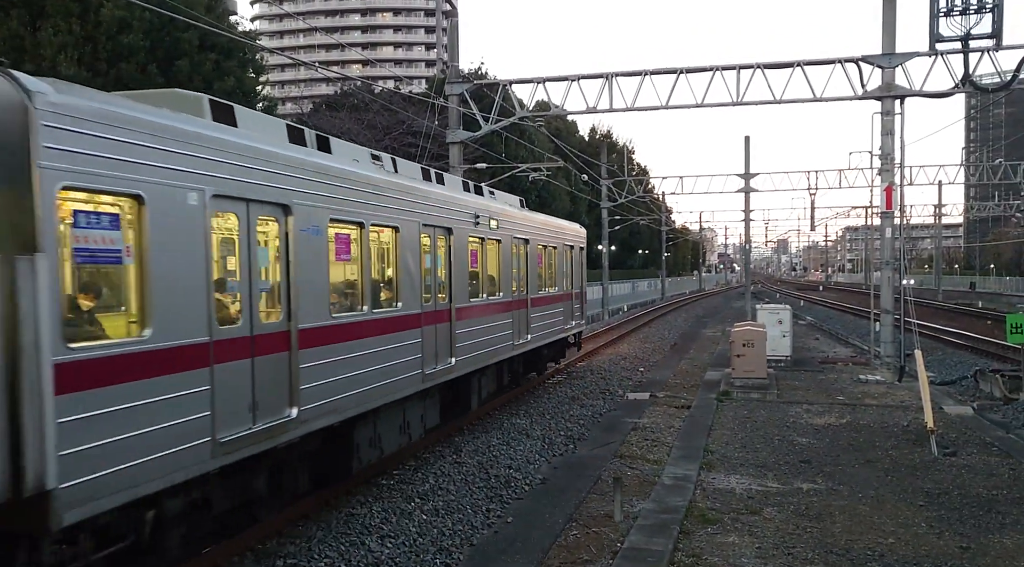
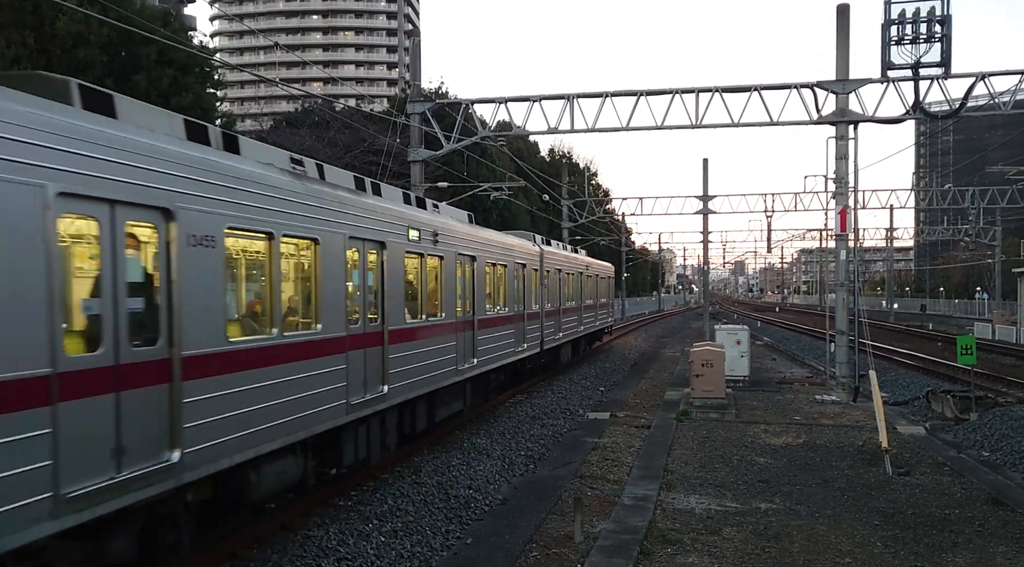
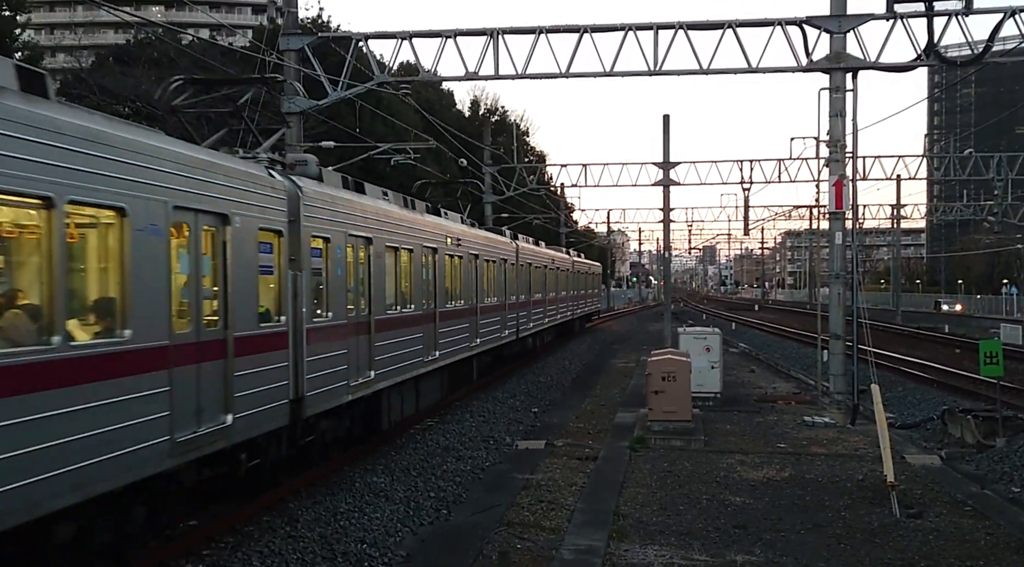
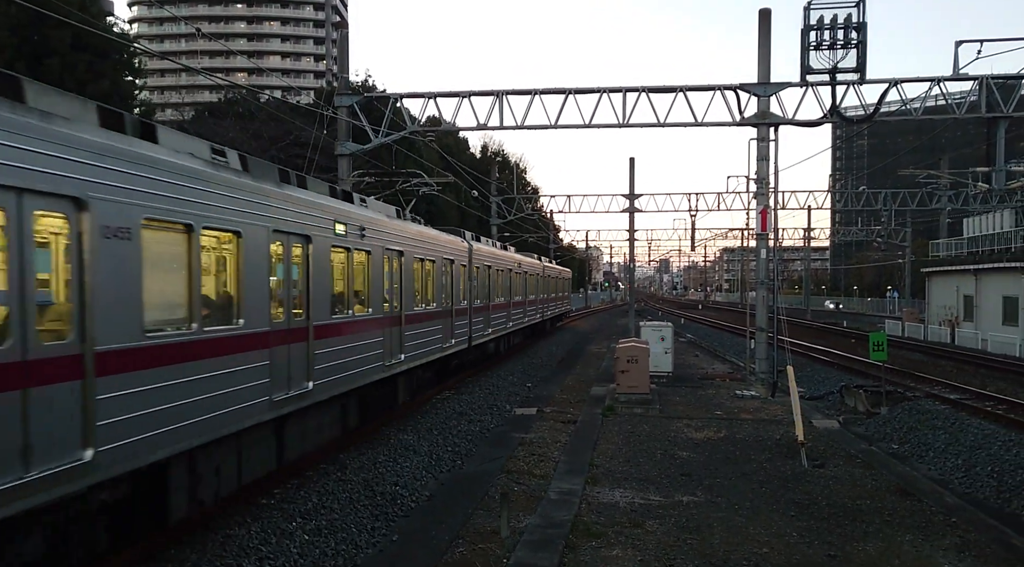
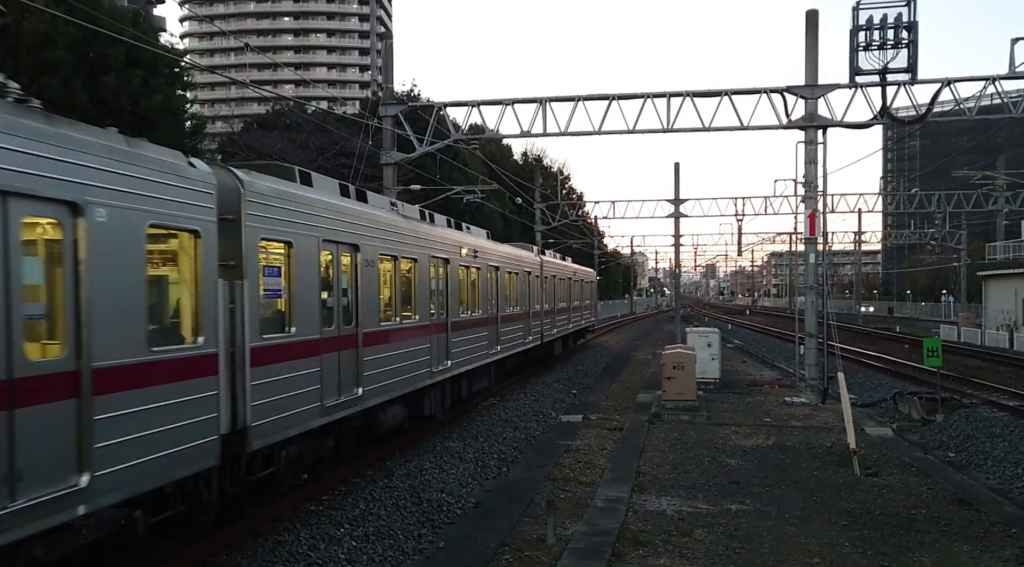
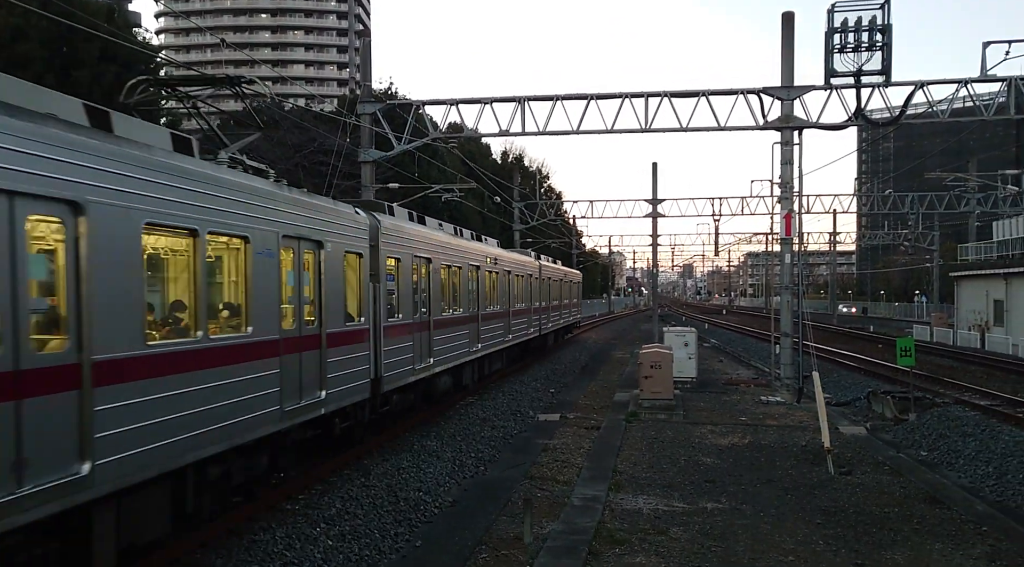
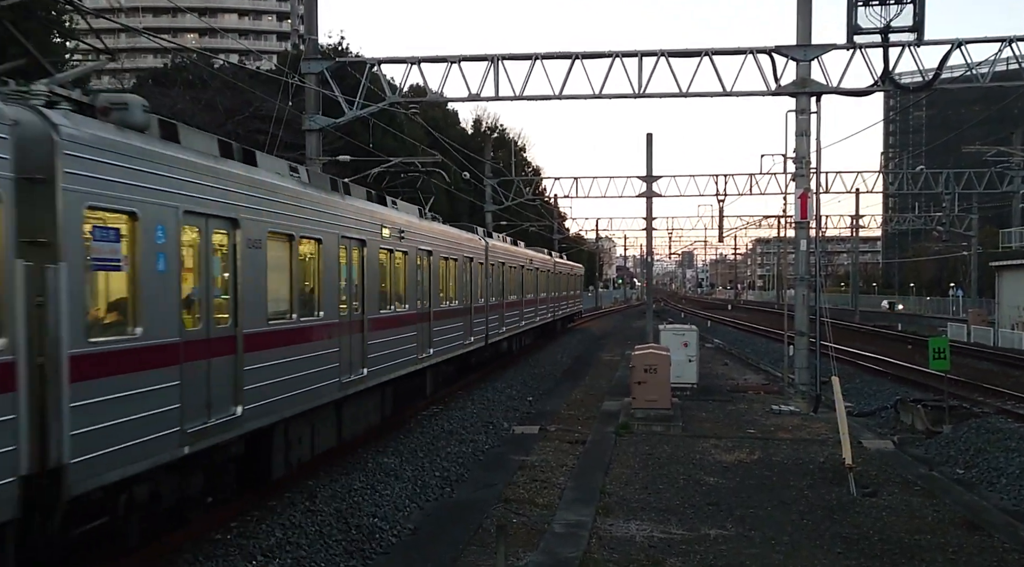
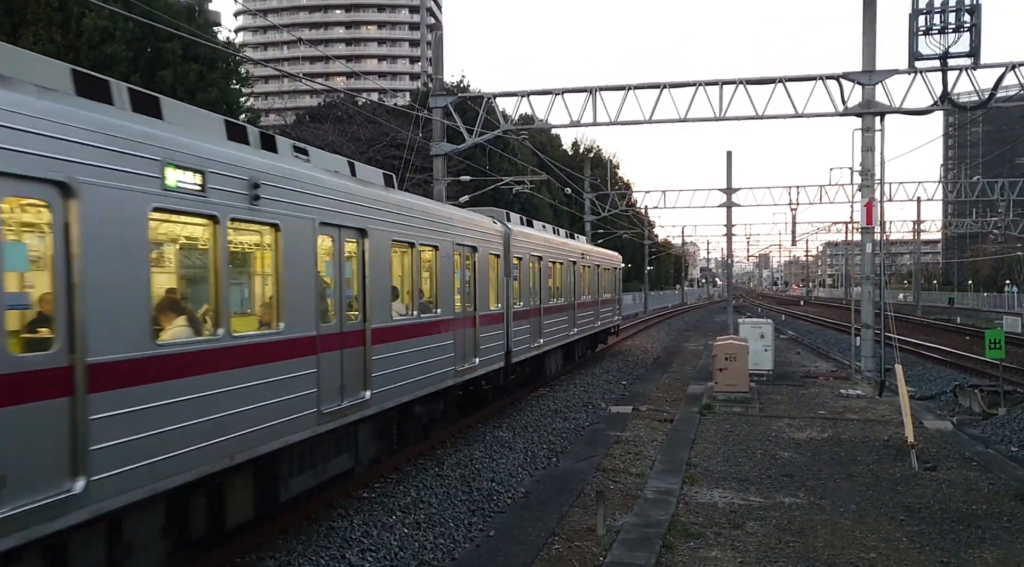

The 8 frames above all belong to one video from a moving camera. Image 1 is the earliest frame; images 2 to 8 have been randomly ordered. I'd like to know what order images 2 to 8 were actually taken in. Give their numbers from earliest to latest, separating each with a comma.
8, 2, 5, 6, 4, 7, 3
